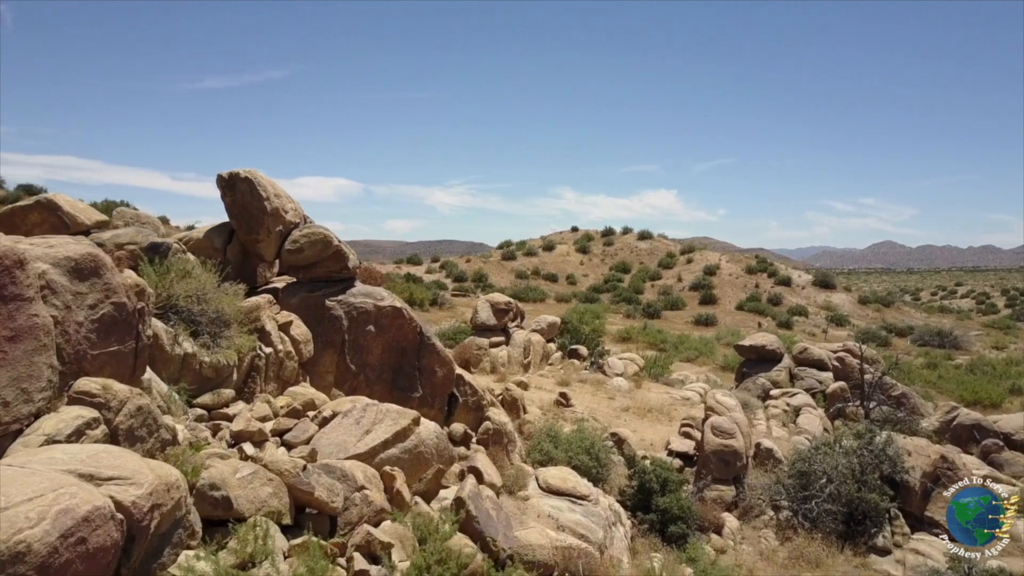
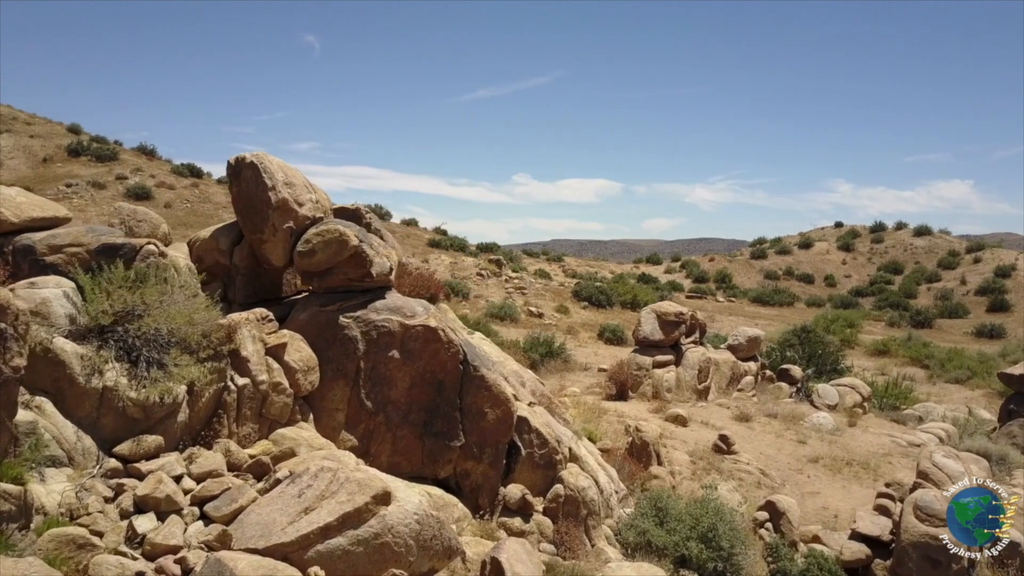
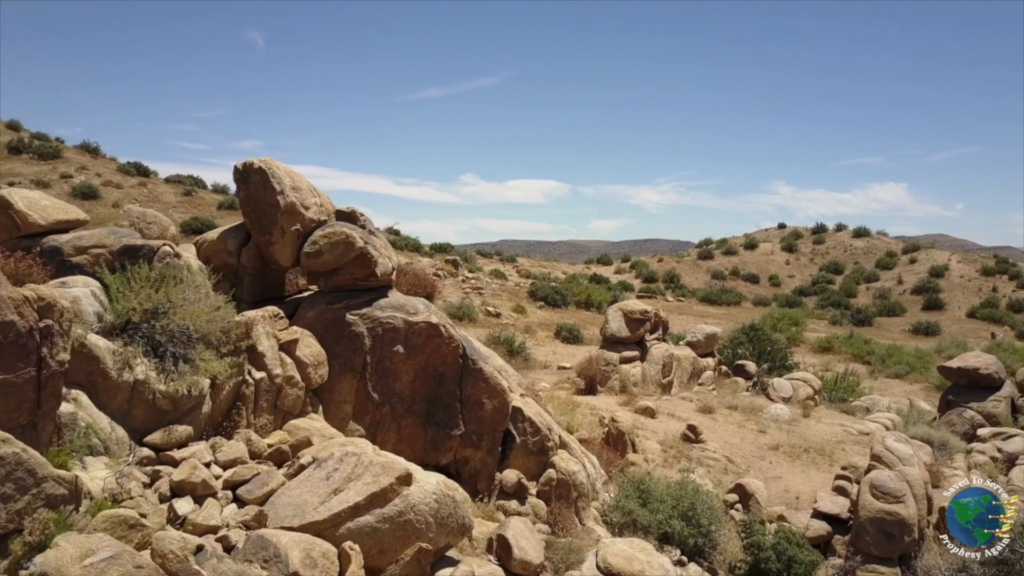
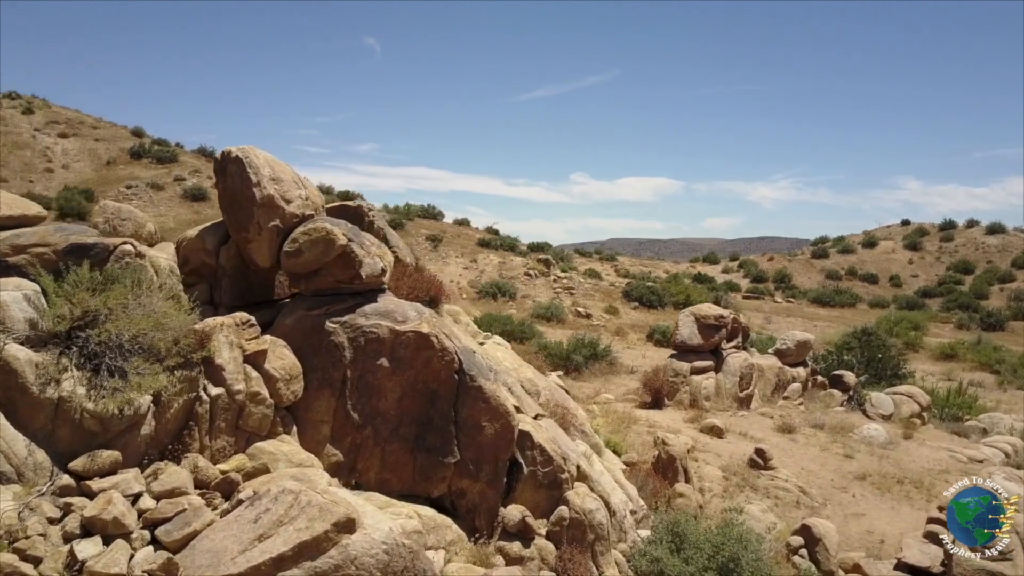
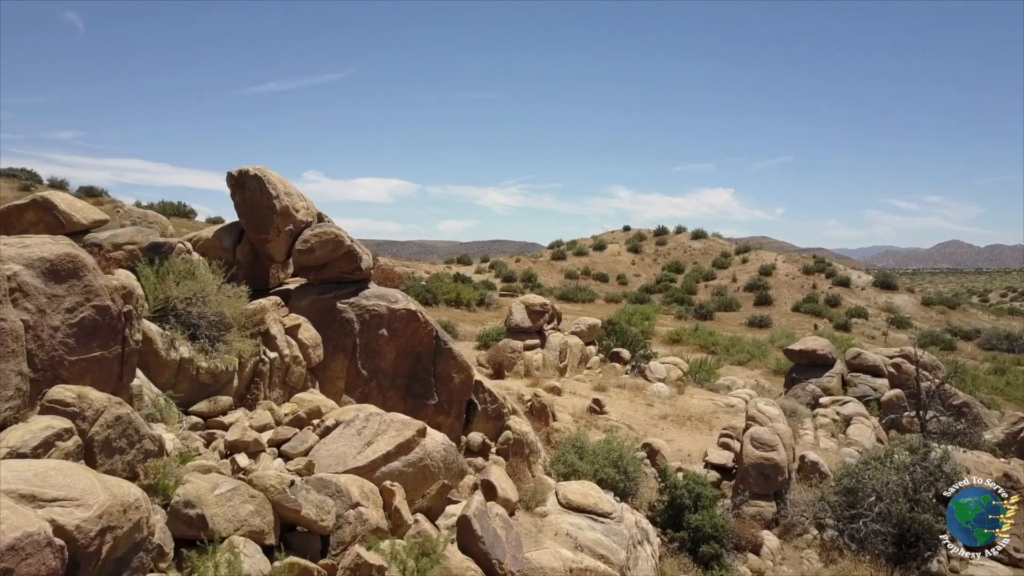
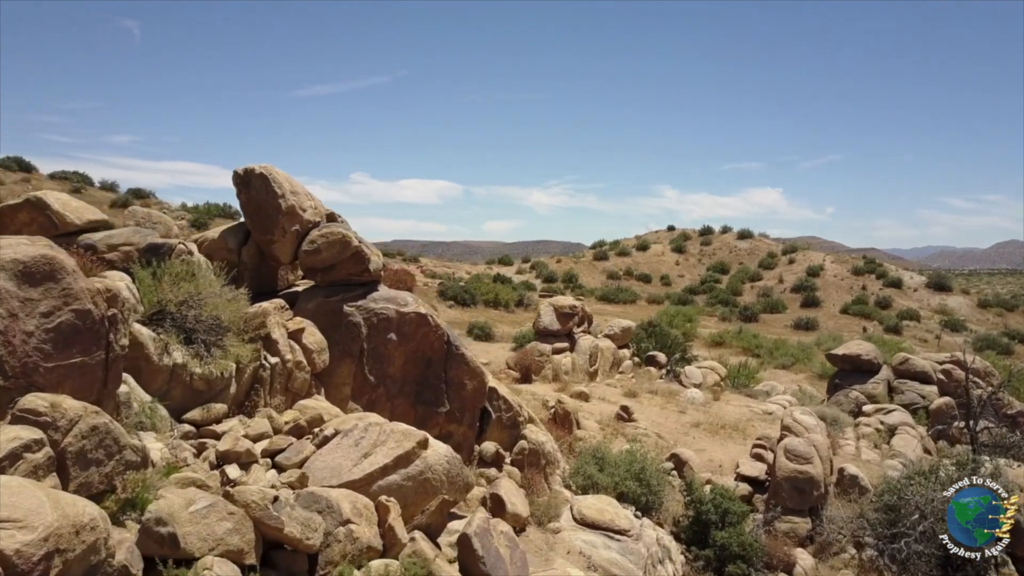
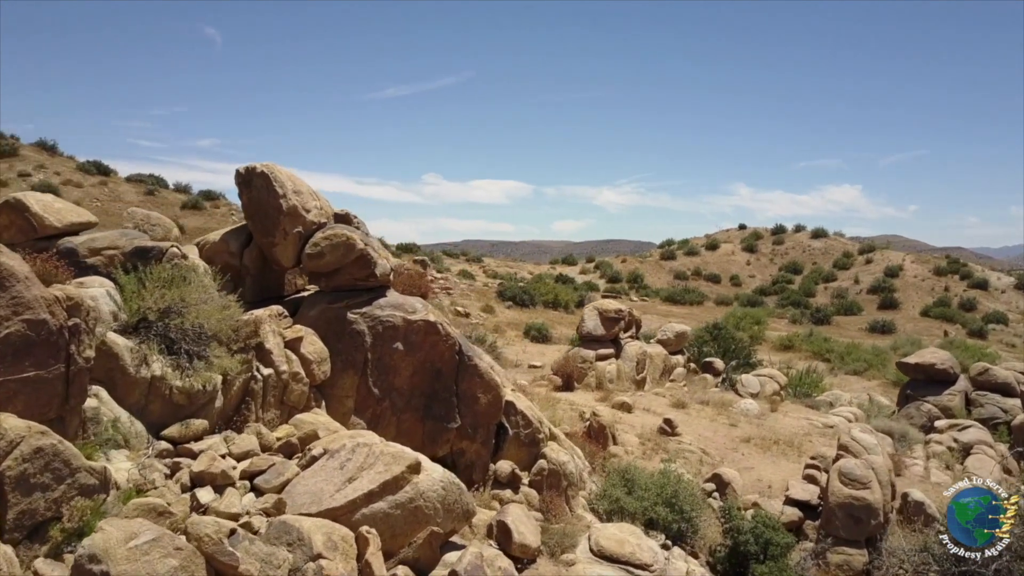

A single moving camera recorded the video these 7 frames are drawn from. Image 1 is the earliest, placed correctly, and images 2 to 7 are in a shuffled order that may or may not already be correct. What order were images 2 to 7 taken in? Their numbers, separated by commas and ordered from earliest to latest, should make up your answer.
5, 6, 7, 3, 2, 4
